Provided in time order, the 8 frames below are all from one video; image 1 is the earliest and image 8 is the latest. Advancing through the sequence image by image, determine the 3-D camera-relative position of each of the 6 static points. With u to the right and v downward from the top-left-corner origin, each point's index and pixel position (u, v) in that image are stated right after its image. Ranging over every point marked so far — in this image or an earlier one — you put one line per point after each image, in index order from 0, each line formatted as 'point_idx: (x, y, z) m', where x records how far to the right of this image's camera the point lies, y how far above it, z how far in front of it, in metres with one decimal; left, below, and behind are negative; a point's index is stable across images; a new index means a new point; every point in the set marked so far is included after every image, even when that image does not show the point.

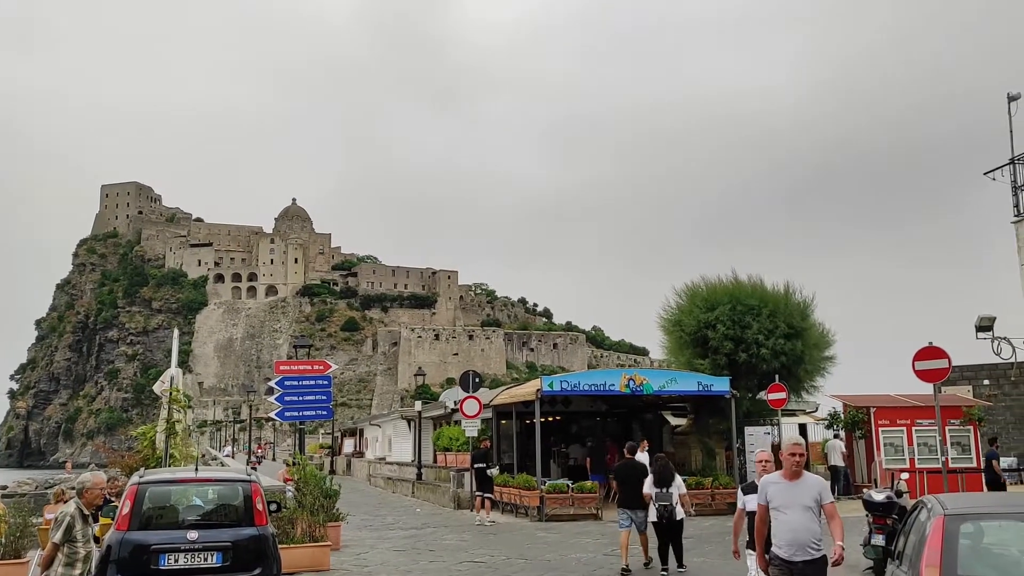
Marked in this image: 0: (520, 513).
0: (+0.1, -4.4, +15.7) m
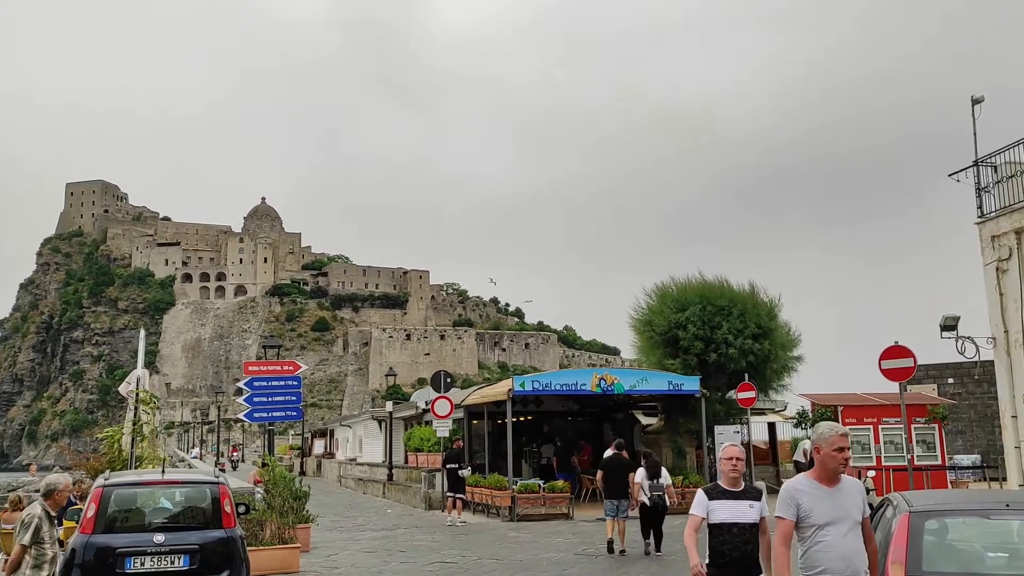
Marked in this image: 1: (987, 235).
0: (-0.4, -4.4, +15.7) m
1: (+7.0, +0.8, +11.8) m
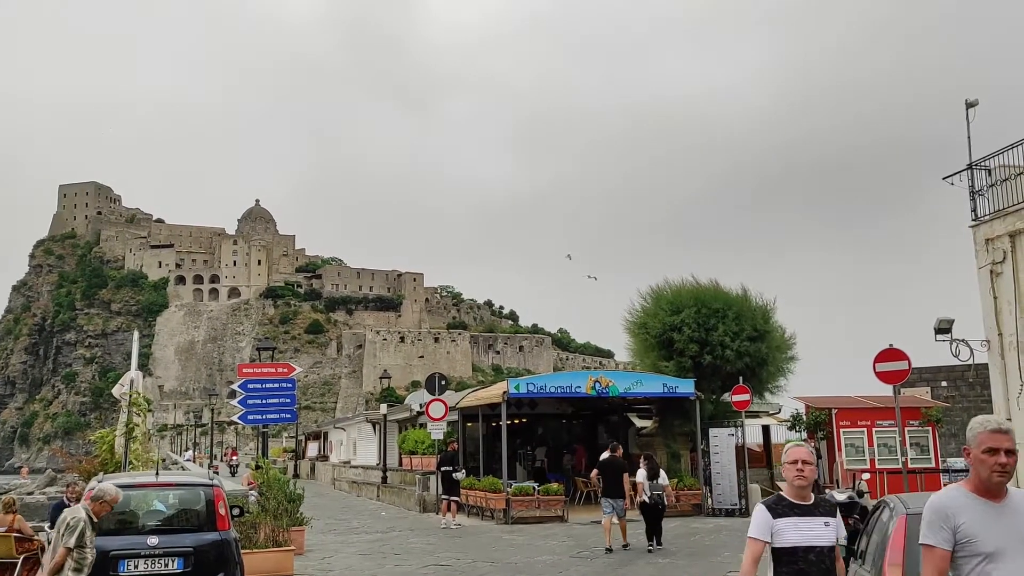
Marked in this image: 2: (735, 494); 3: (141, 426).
0: (-0.5, -4.4, +15.7) m
1: (+6.9, +0.7, +11.8) m
2: (+4.4, -4.0, +15.8) m
3: (-6.8, -2.5, +14.7) m
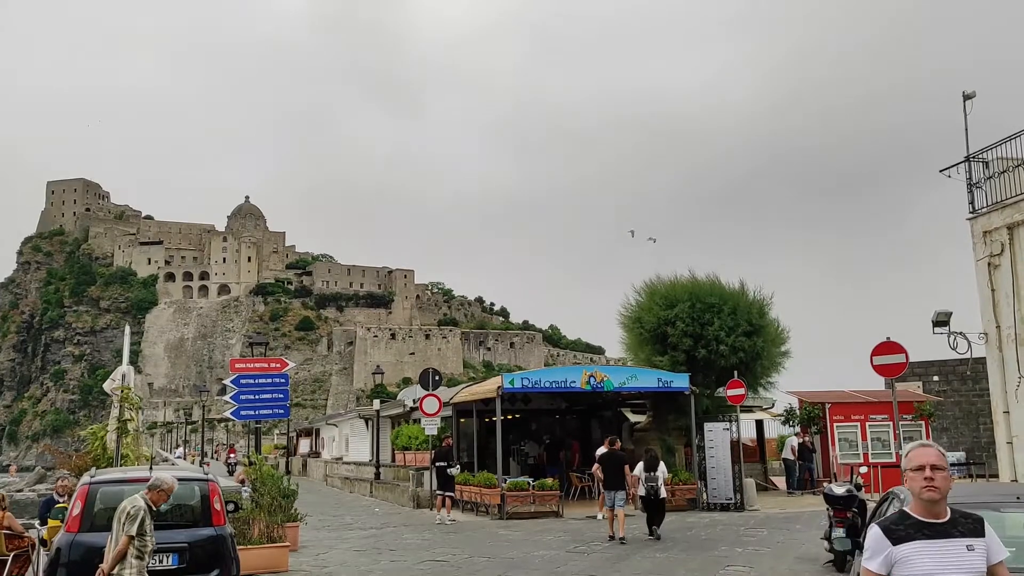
0: (-0.6, -4.3, +15.6) m
1: (+6.8, +0.8, +11.8) m
2: (+4.3, -3.9, +15.7) m
3: (-6.9, -2.4, +14.5) m
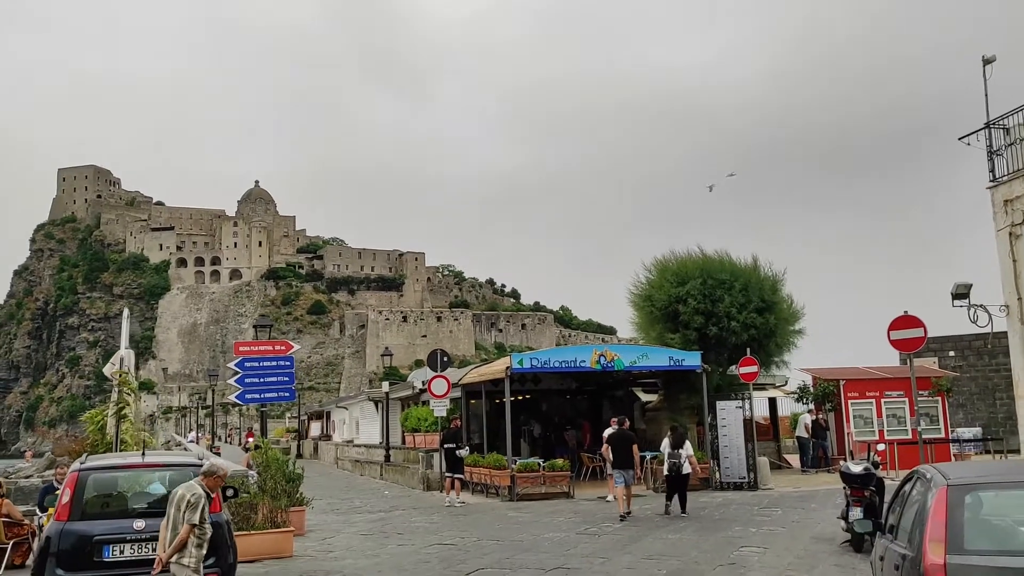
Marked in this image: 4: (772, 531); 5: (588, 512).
0: (-0.4, -3.9, +15.4) m
1: (+6.9, +1.2, +11.4) m
2: (+4.5, -3.5, +15.5) m
3: (-6.7, -2.1, +14.4) m
4: (+3.4, -3.2, +10.6) m
5: (+1.2, -3.5, +12.7) m
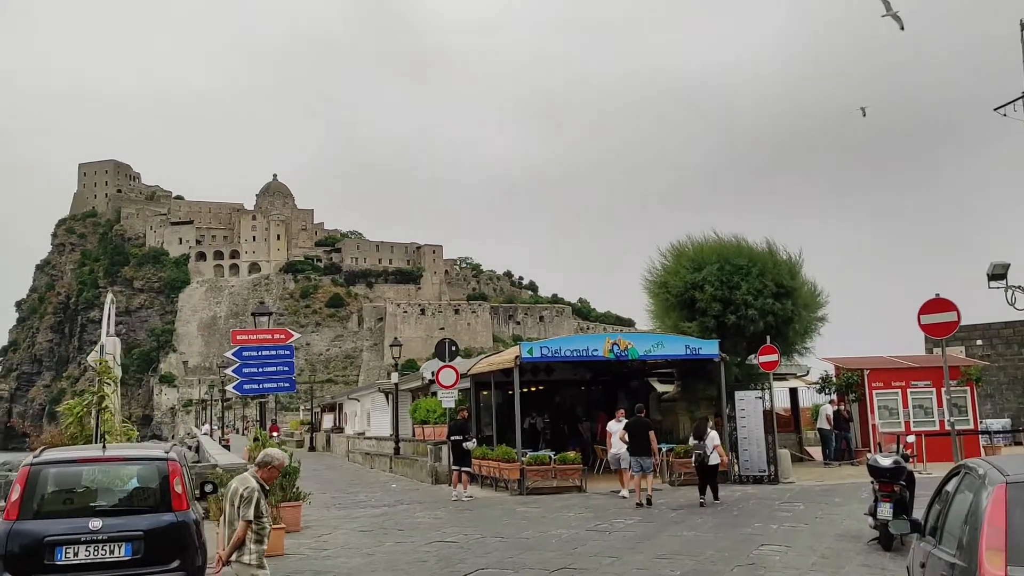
0: (-0.2, -3.7, +14.9) m
1: (+7.0, +1.5, +10.7) m
2: (+4.7, -3.2, +14.9) m
3: (-6.5, -1.9, +14.0) m
4: (+3.5, -3.0, +10.0) m
5: (+1.3, -3.3, +12.2) m
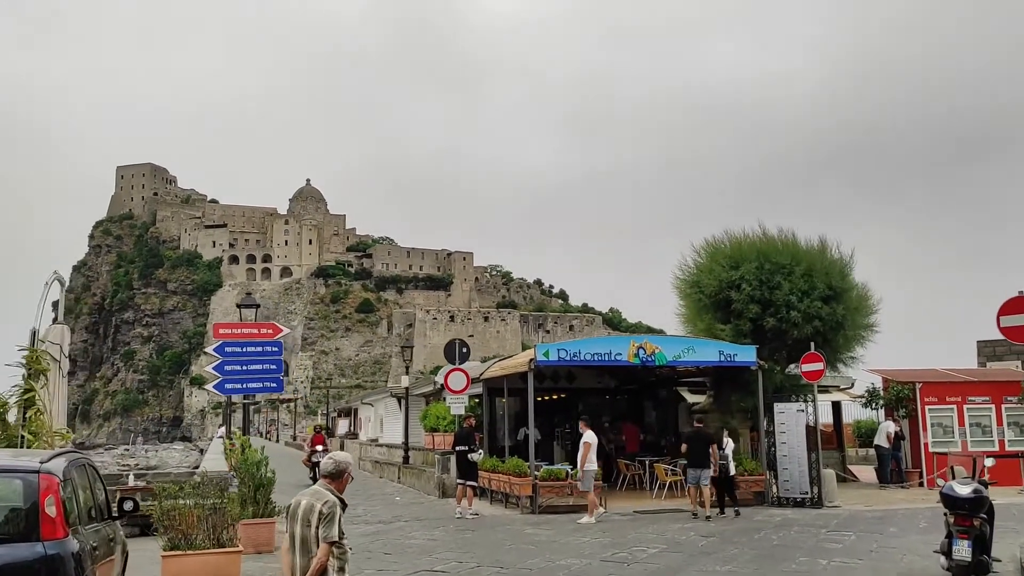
0: (0.0, -3.6, +13.6) m
1: (+7.1, +1.5, +9.2) m
2: (+4.9, -3.2, +13.4) m
3: (-6.3, -1.7, +13.0) m
4: (+3.5, -2.9, +8.5) m
5: (+1.4, -3.2, +10.8) m
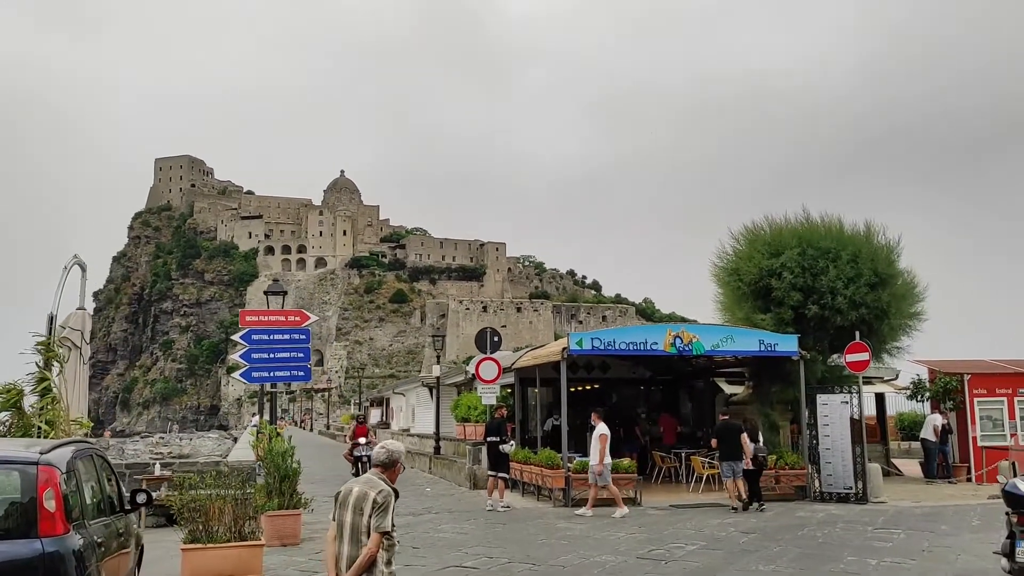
0: (+0.5, -3.4, +13.3) m
1: (+7.5, +1.6, +8.5) m
2: (+5.4, -3.0, +12.9) m
3: (-5.8, -1.5, +12.9) m
4: (+3.8, -2.8, +8.0) m
5: (+1.8, -3.1, +10.4) m
